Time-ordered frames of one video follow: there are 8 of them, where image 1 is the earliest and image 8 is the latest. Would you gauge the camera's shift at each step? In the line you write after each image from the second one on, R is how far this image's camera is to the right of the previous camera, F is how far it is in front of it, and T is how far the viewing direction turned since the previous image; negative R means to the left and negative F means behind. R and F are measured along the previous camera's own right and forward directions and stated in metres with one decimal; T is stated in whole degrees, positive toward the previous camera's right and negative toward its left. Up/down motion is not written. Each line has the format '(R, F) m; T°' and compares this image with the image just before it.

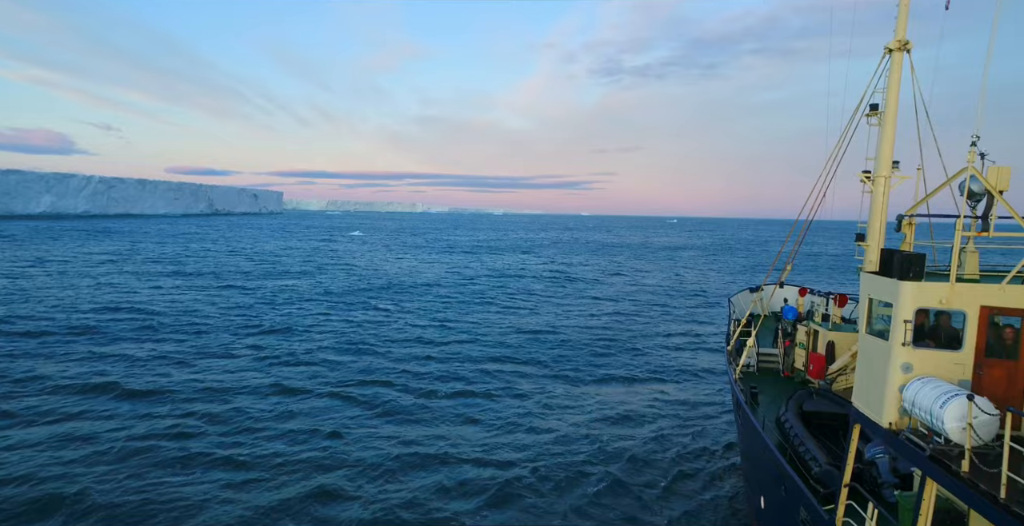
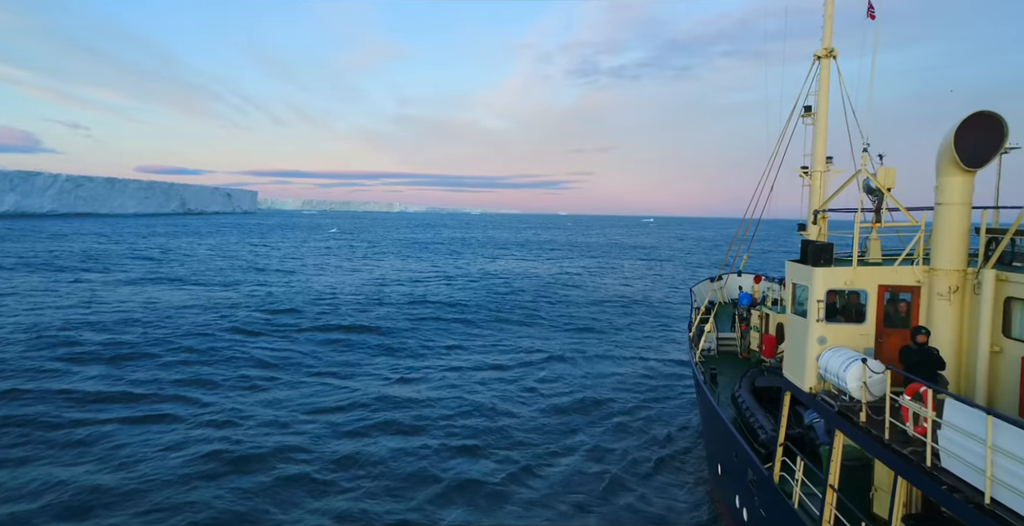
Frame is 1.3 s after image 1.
(-1.1, -4.1) m; -6°
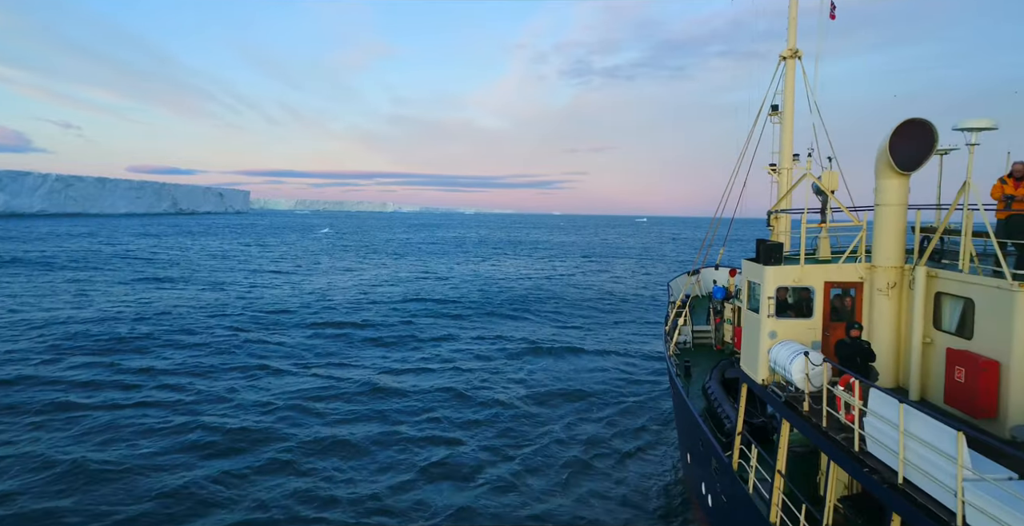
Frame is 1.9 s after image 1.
(-0.1, +0.1) m; +1°
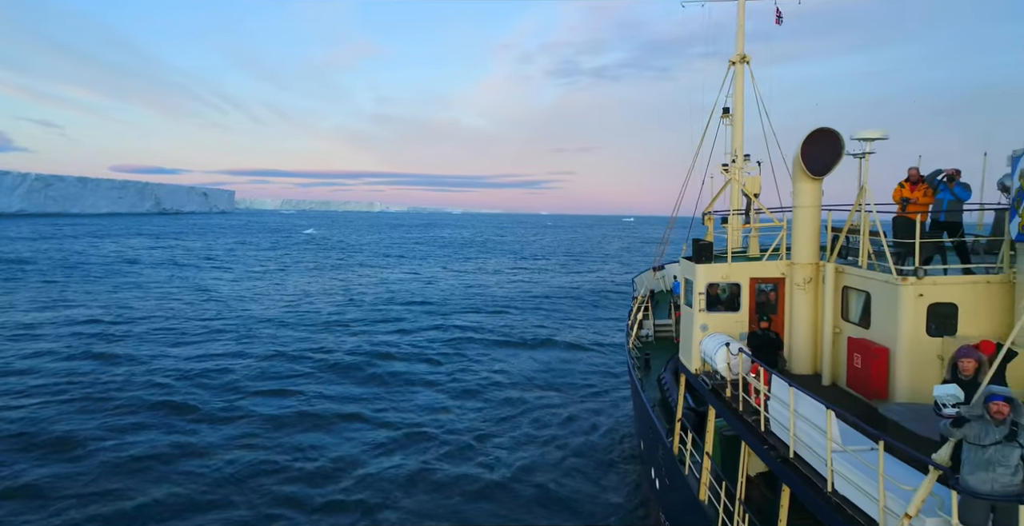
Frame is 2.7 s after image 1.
(+0.1, -0.1) m; +1°
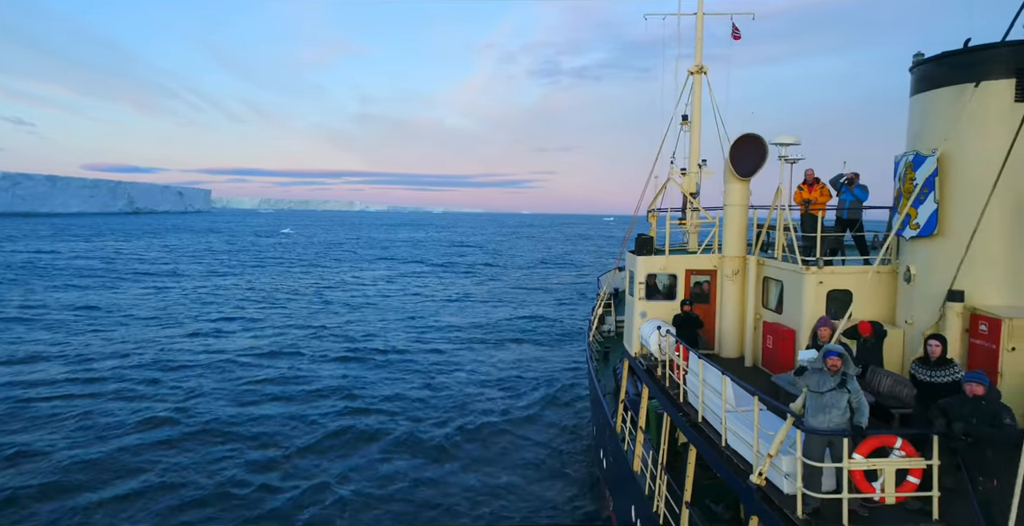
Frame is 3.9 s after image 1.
(+0.1, -0.3) m; +2°
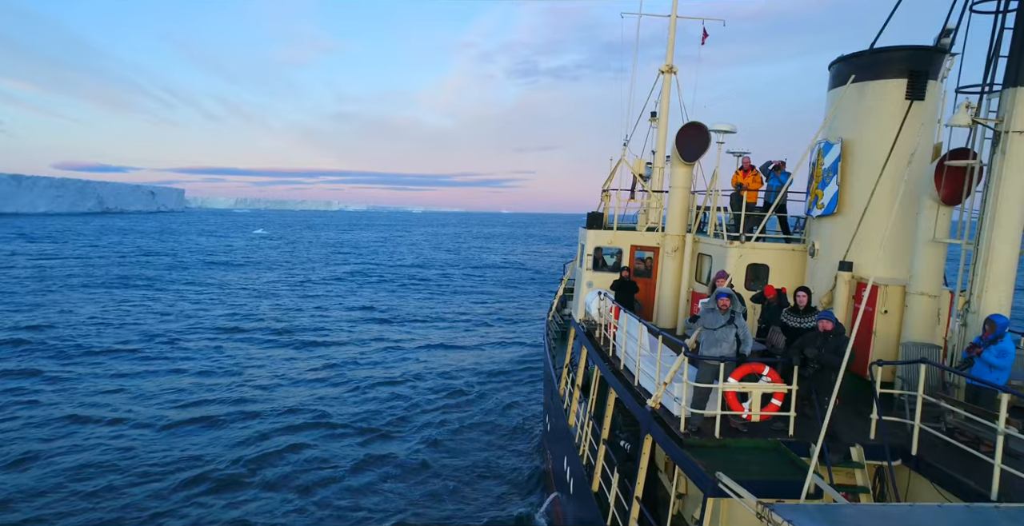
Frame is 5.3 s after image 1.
(+0.1, -0.3) m; +2°
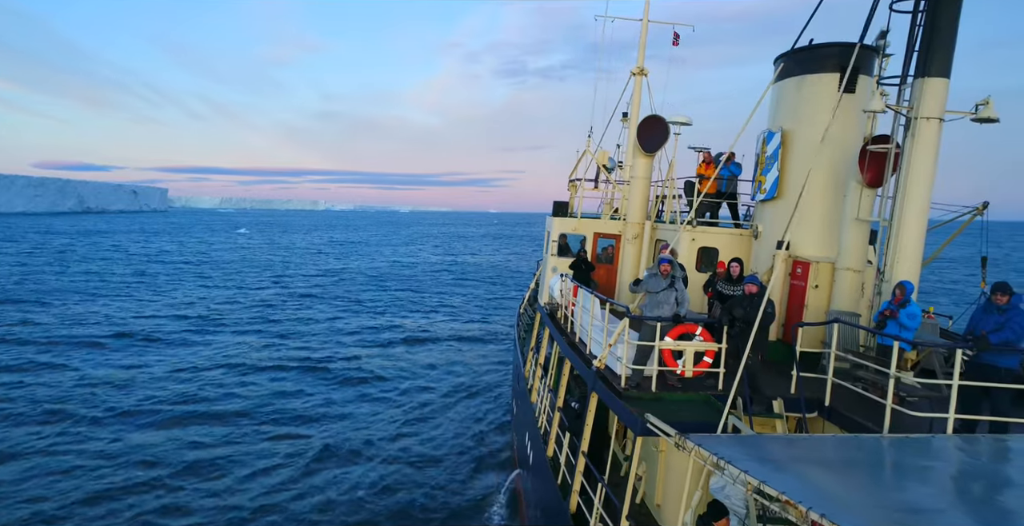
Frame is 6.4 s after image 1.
(+0.1, -0.2) m; +1°
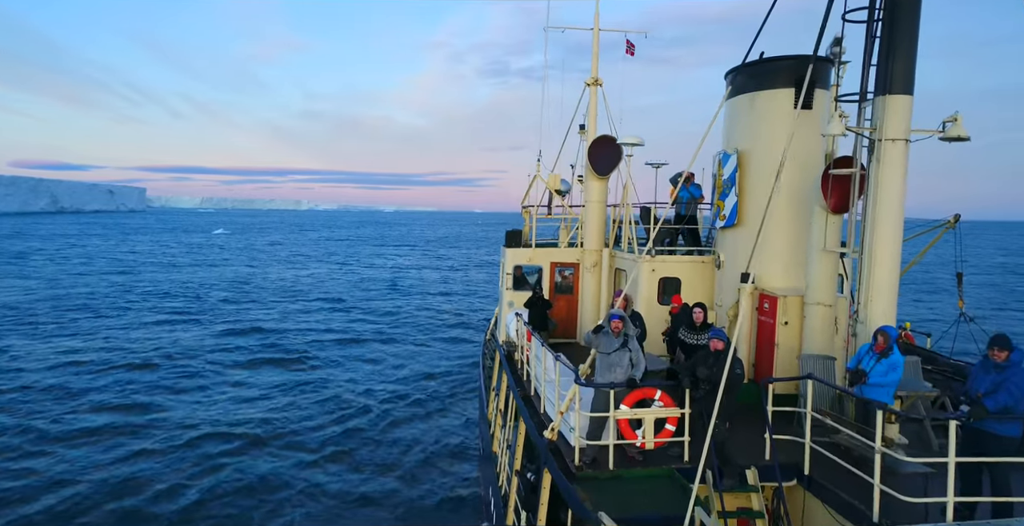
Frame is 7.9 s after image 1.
(+0.1, +0.3) m; +2°
